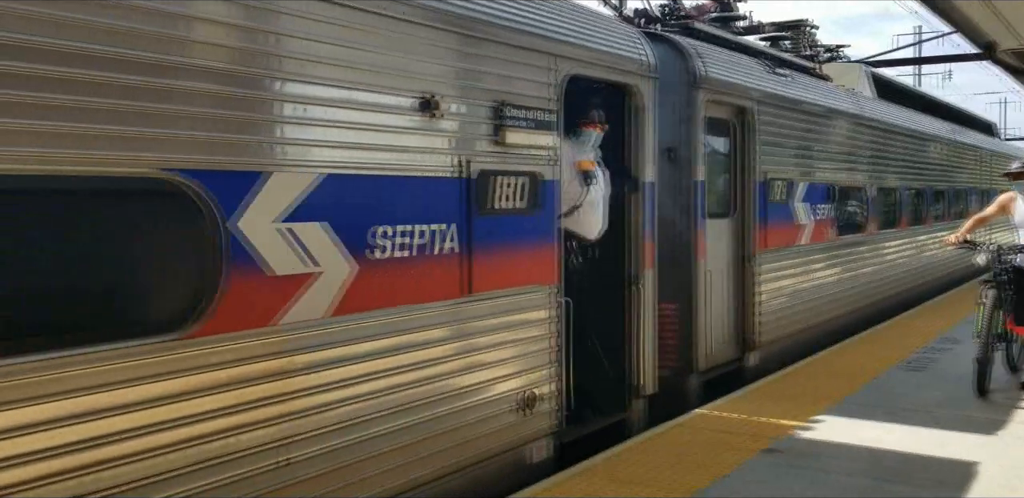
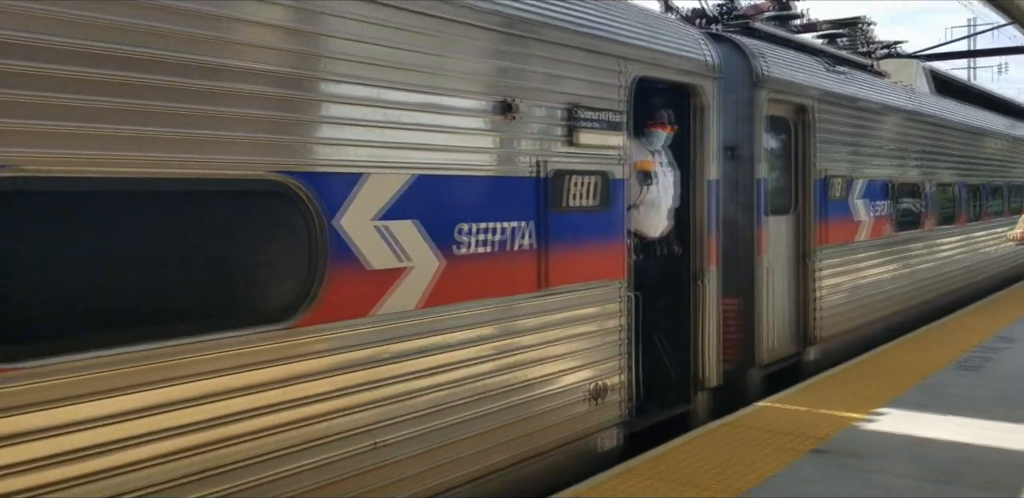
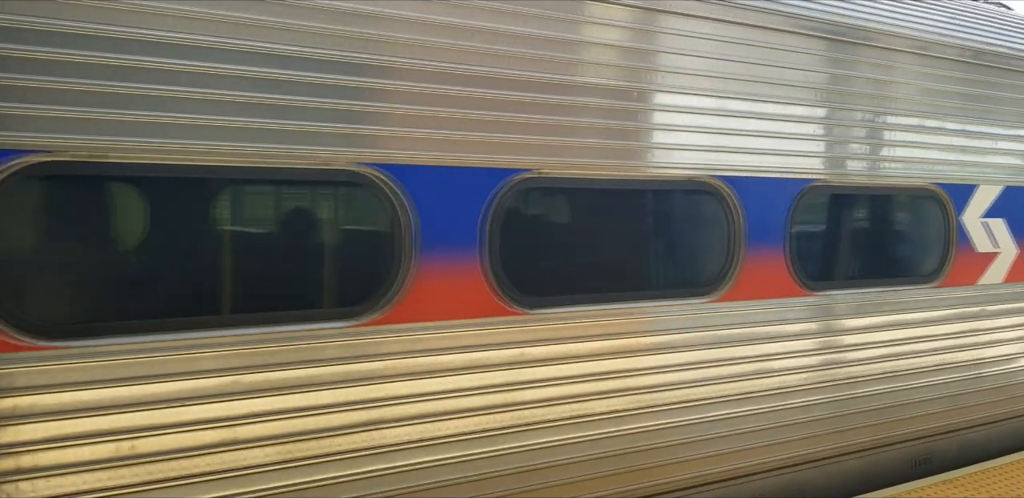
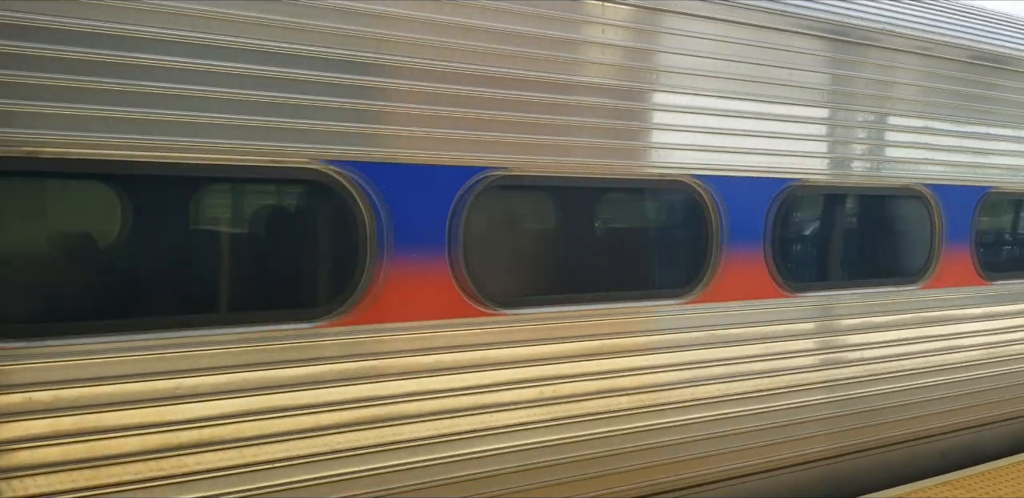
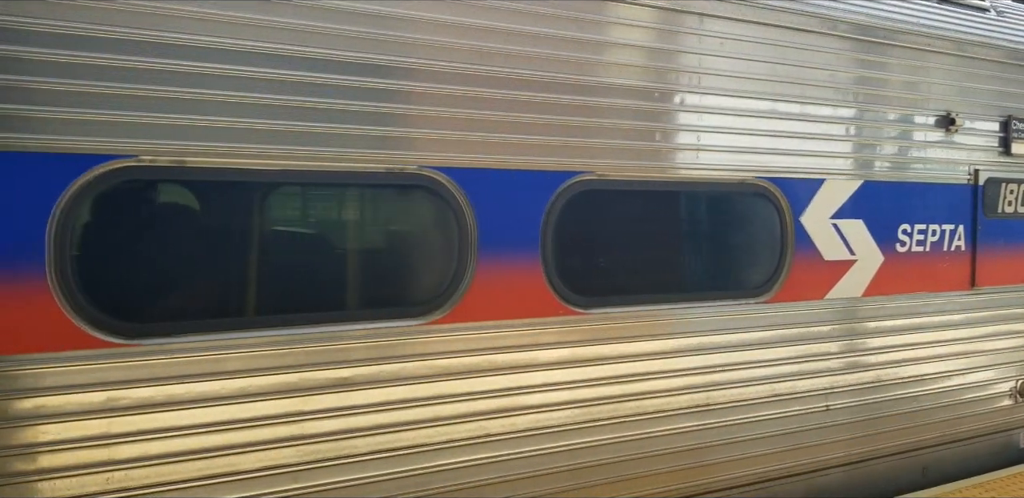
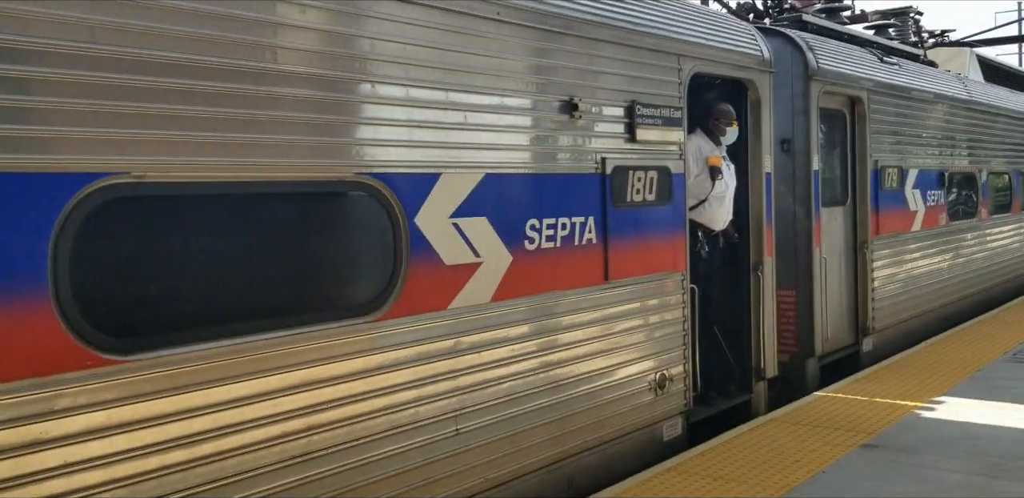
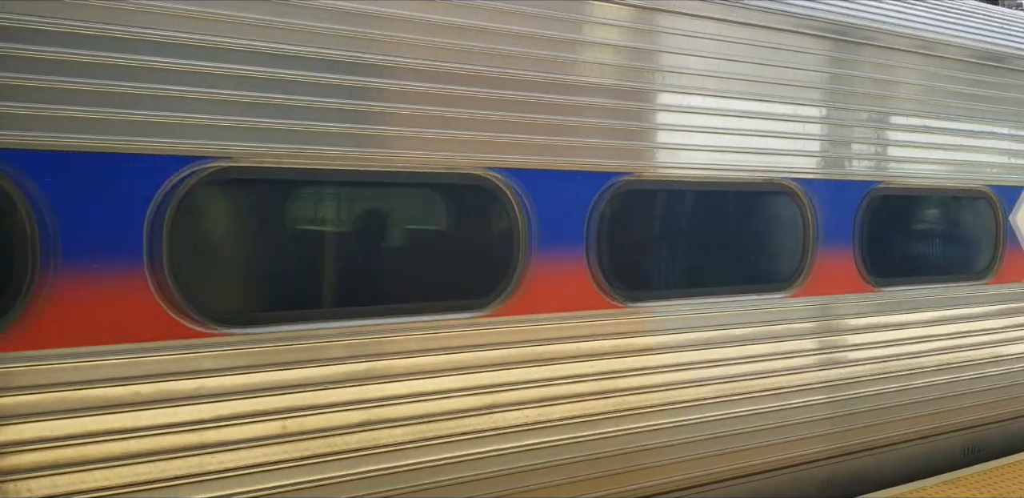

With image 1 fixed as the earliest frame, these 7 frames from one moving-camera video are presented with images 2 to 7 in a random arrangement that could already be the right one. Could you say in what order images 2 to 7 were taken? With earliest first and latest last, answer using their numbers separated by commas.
2, 6, 5, 3, 7, 4
